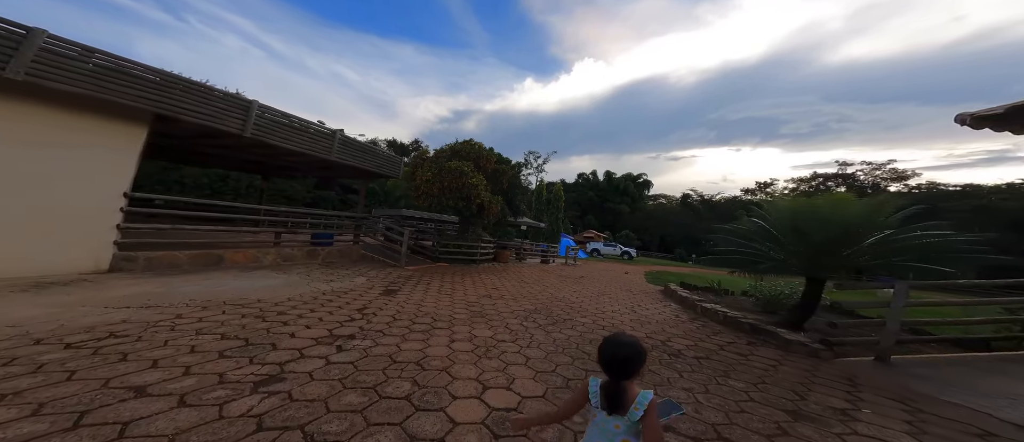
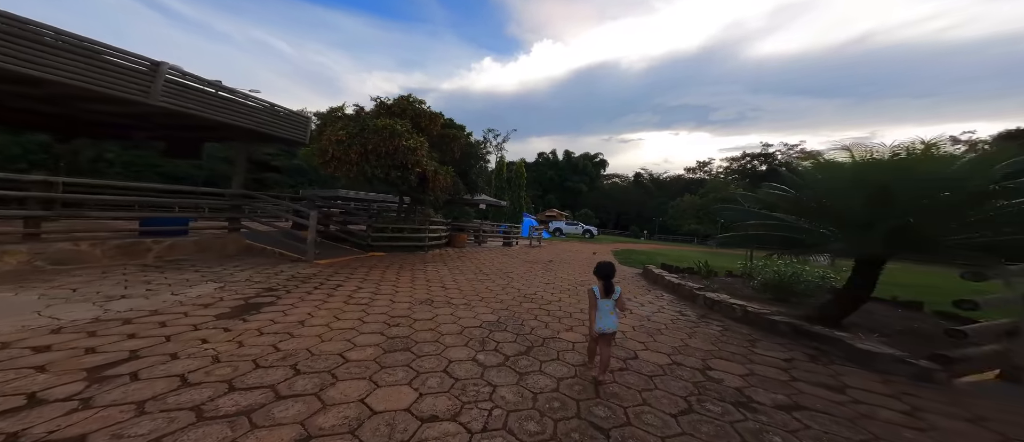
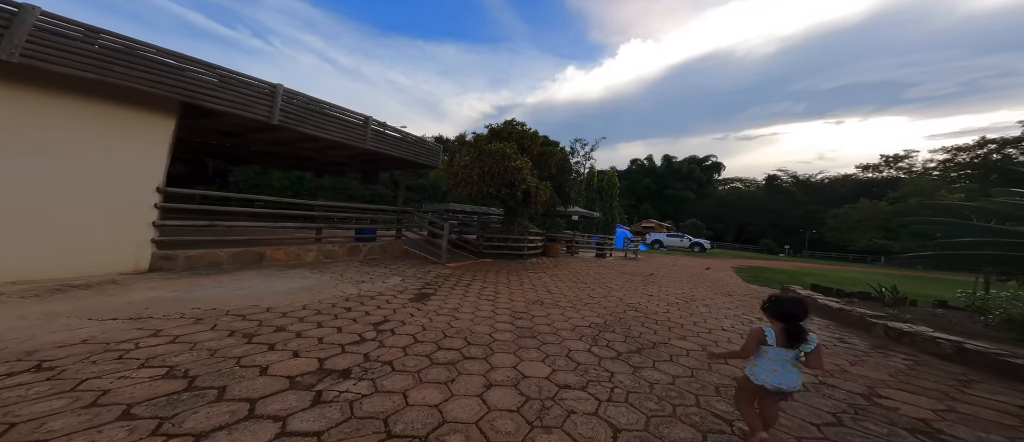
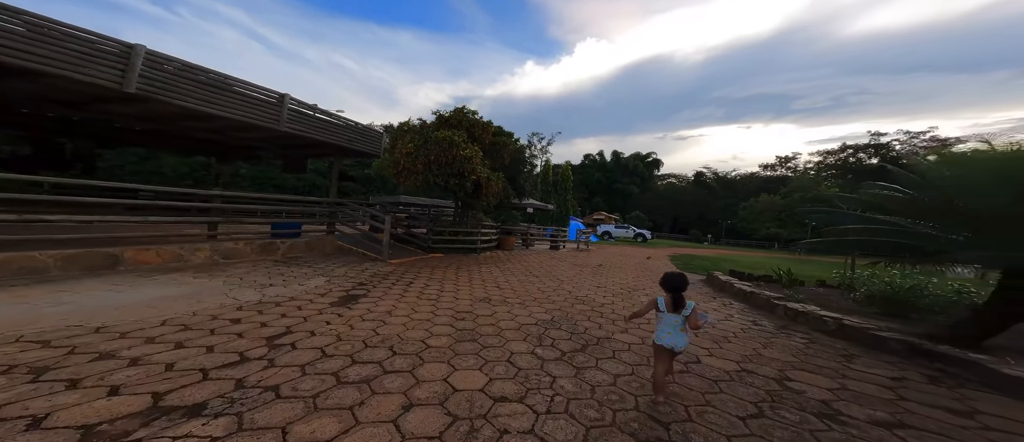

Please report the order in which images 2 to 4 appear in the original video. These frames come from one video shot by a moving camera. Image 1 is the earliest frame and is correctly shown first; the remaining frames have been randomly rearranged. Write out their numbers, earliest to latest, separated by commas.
3, 4, 2
